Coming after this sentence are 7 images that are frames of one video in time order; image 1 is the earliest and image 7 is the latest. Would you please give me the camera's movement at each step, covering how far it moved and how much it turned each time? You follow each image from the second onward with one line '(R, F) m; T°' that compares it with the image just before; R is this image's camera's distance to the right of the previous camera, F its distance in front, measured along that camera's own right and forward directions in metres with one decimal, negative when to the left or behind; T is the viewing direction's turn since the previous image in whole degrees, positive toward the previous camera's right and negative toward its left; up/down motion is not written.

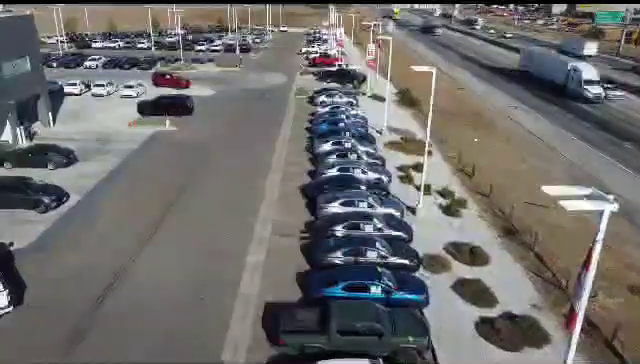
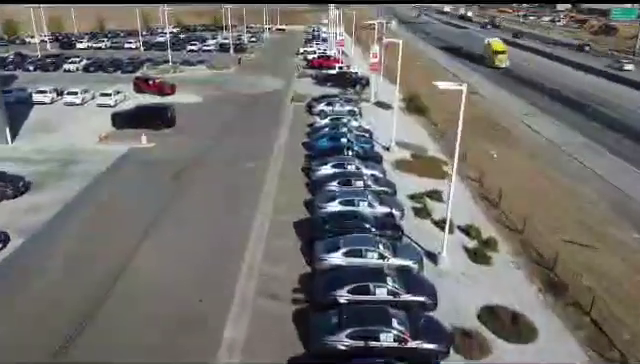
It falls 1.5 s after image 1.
(0.0, +4.9) m; 0°
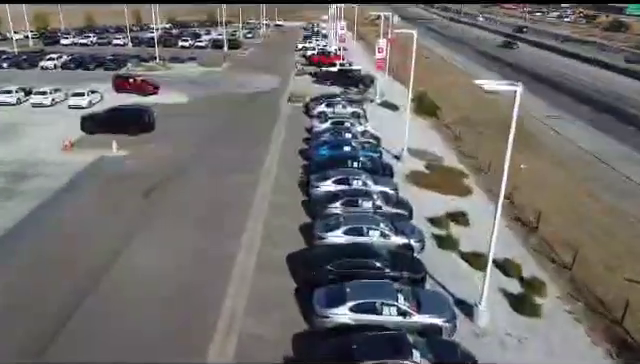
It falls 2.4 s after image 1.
(0.0, +4.7) m; 0°
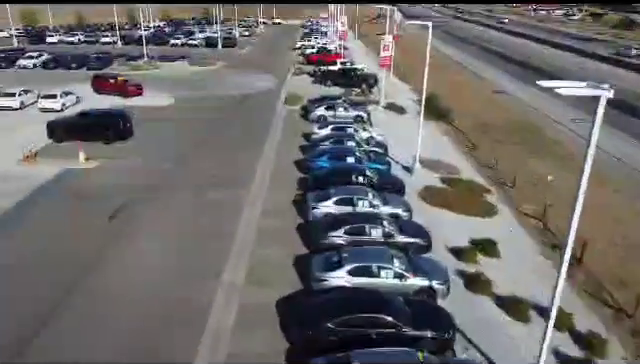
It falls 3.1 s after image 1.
(0.0, +3.8) m; 0°
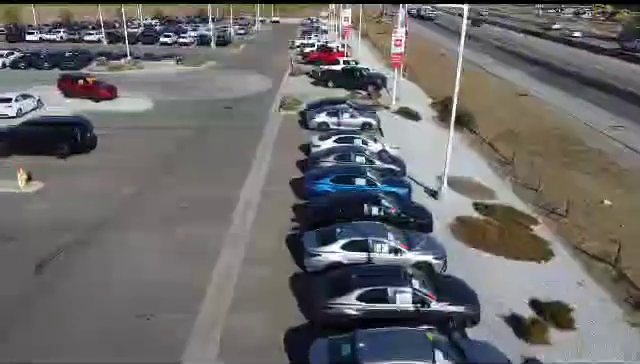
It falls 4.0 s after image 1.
(-0.1, +5.1) m; 0°
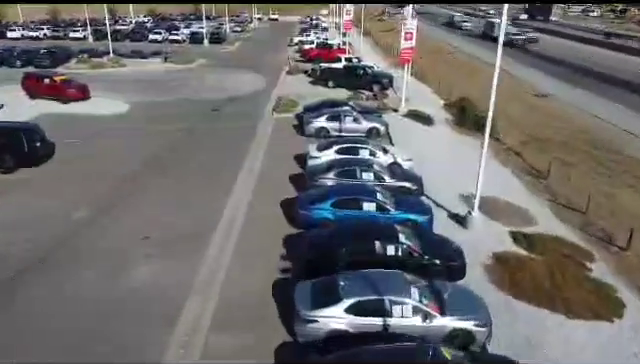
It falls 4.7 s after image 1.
(+0.1, +4.0) m; 0°
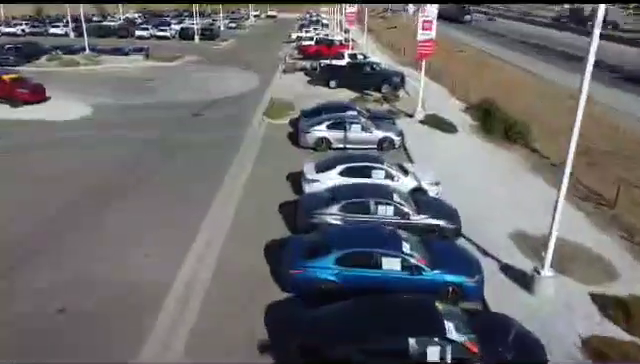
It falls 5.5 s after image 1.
(0.0, +4.8) m; 0°
